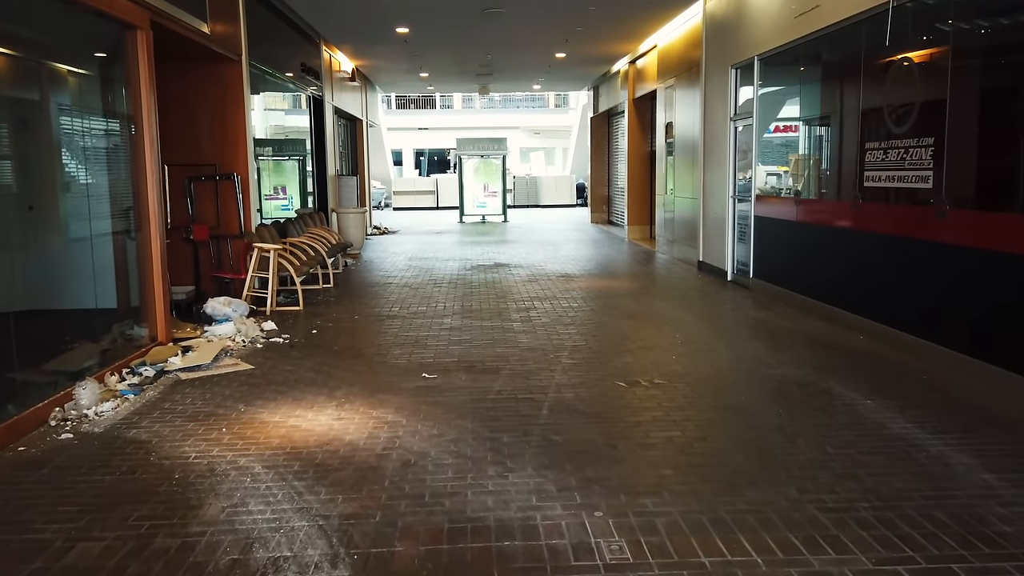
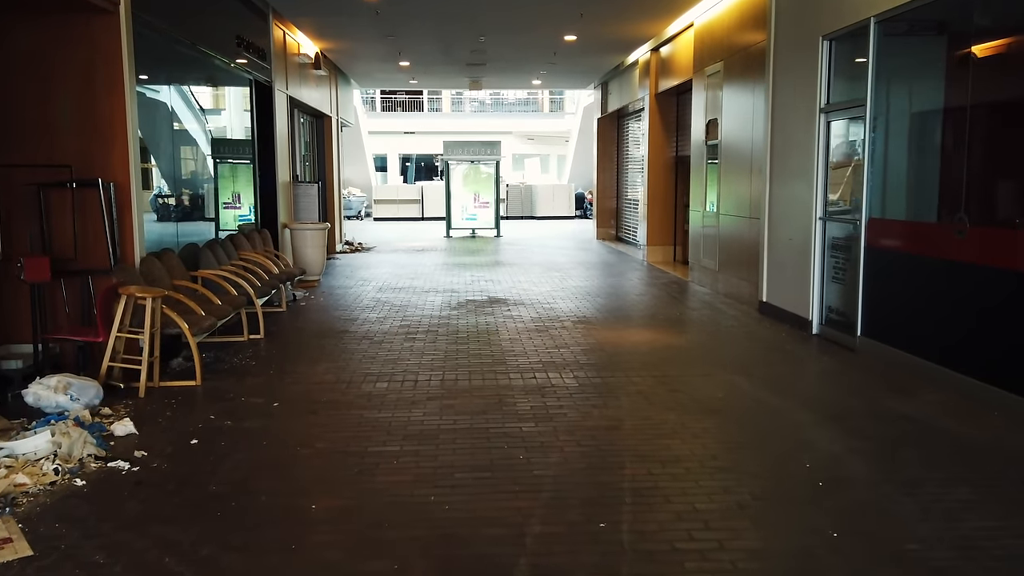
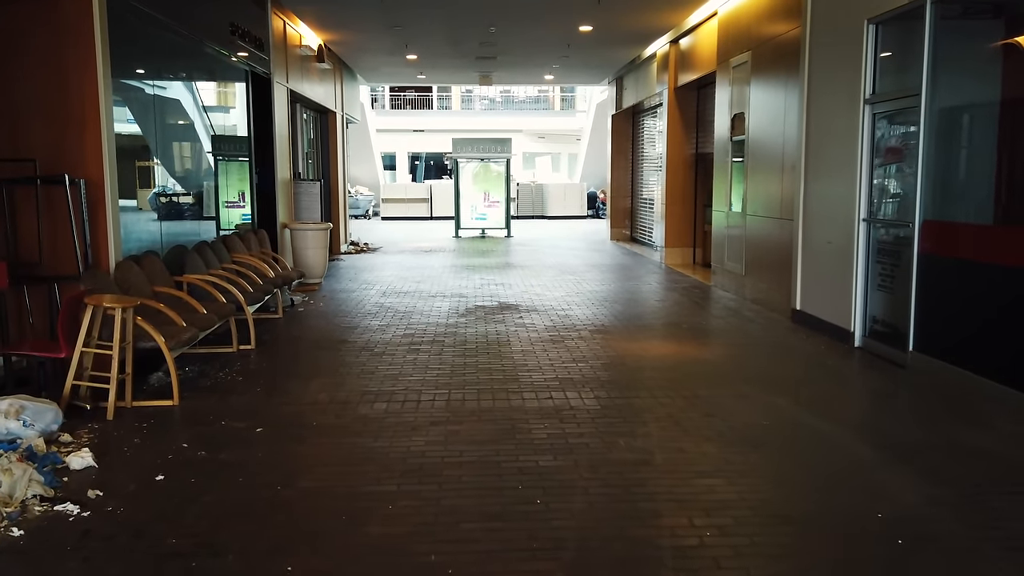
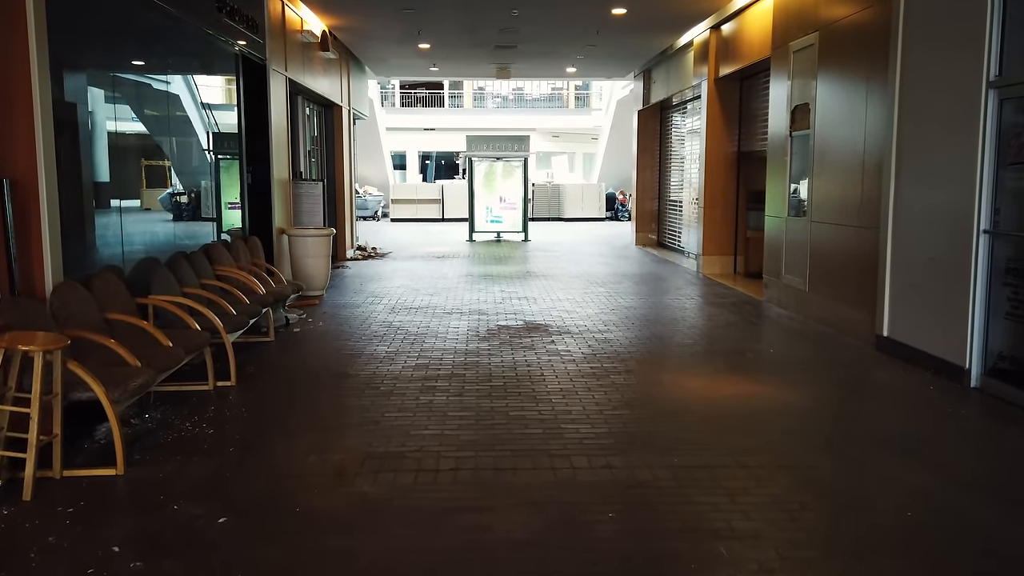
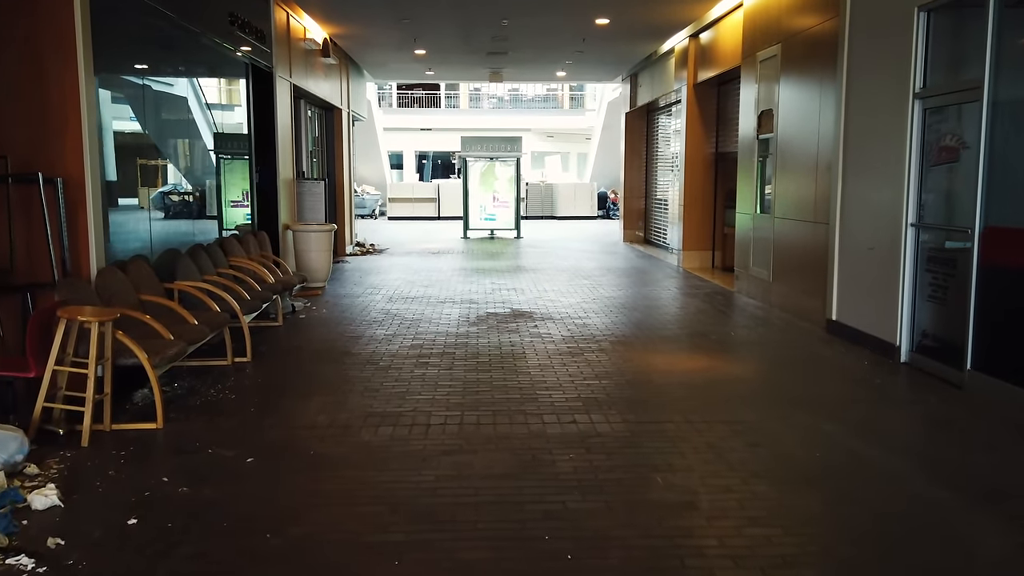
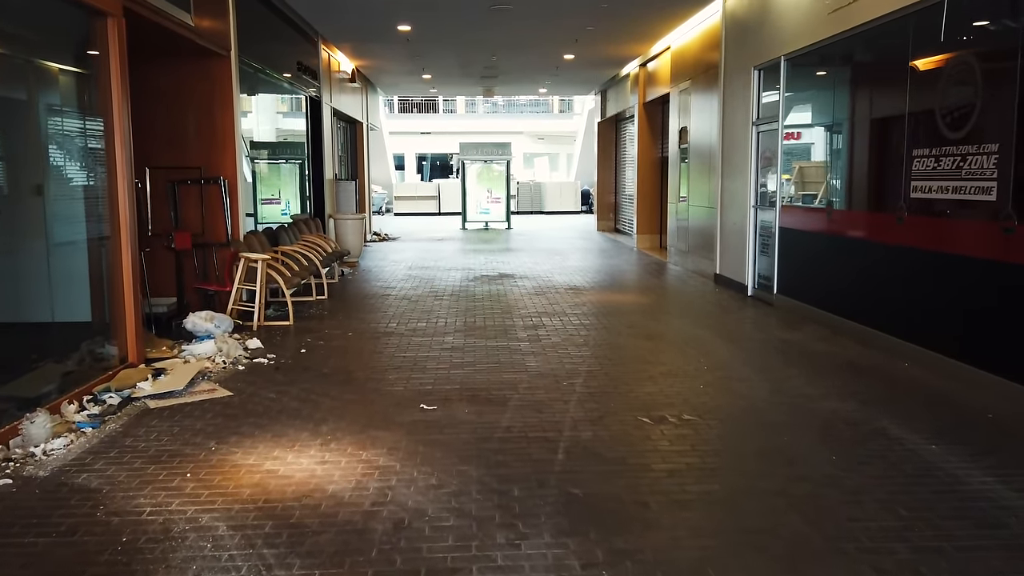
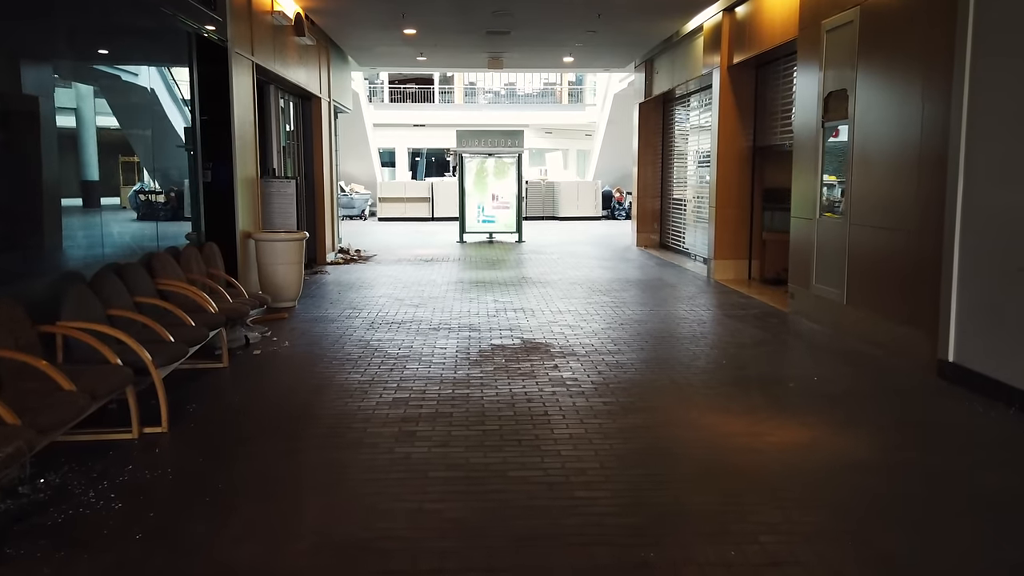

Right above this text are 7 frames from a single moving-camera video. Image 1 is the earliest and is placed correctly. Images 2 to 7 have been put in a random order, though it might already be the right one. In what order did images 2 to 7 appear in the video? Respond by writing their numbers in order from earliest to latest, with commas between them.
6, 2, 3, 5, 4, 7
